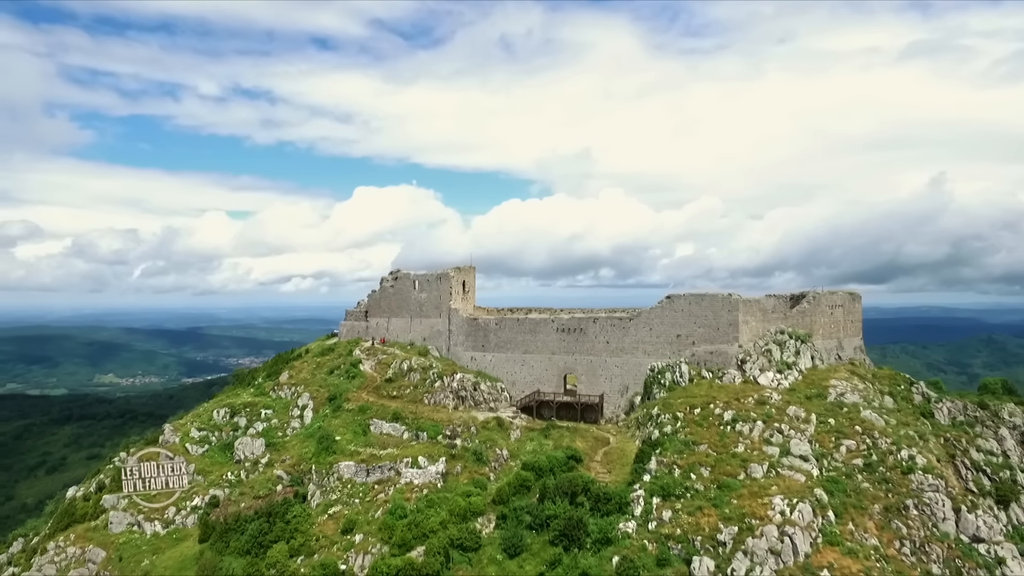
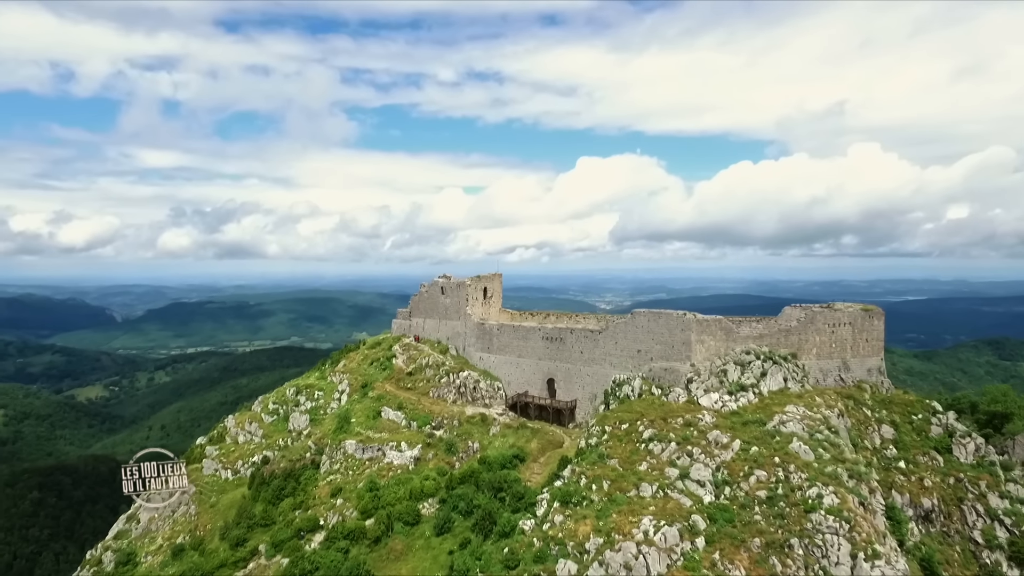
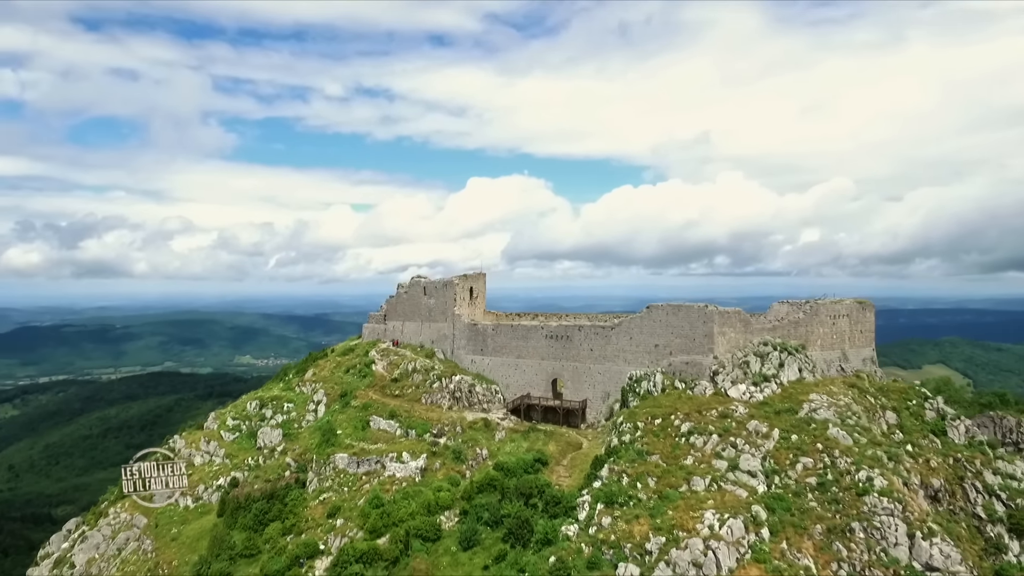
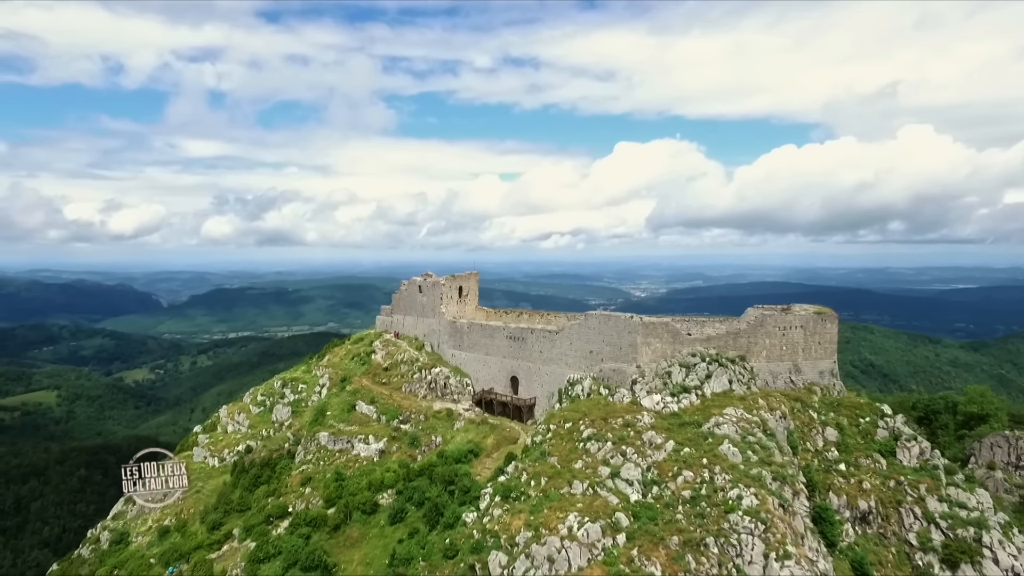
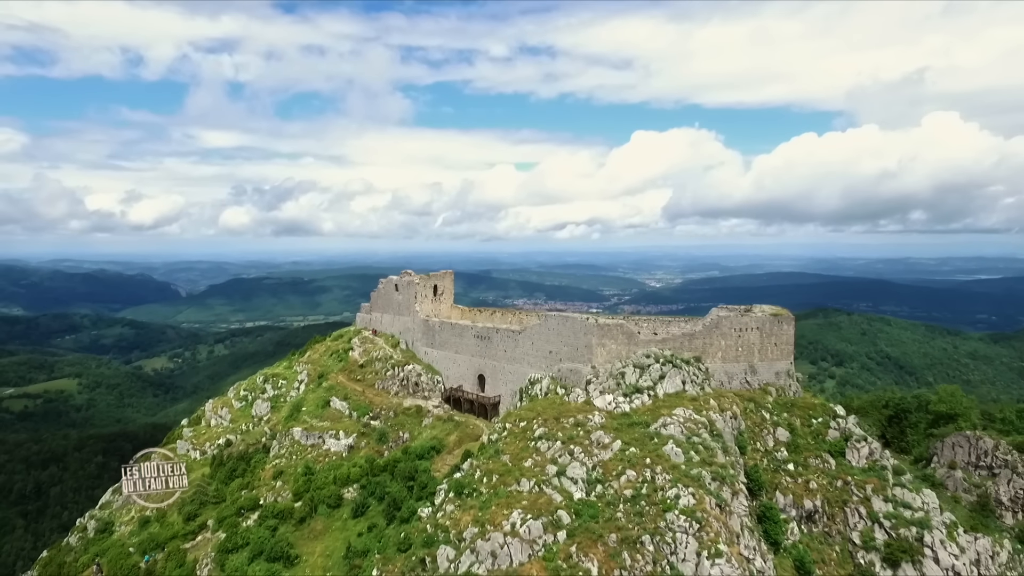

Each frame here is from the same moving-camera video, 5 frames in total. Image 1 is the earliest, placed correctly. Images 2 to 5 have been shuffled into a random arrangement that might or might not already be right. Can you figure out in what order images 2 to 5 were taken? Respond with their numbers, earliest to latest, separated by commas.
3, 2, 4, 5
